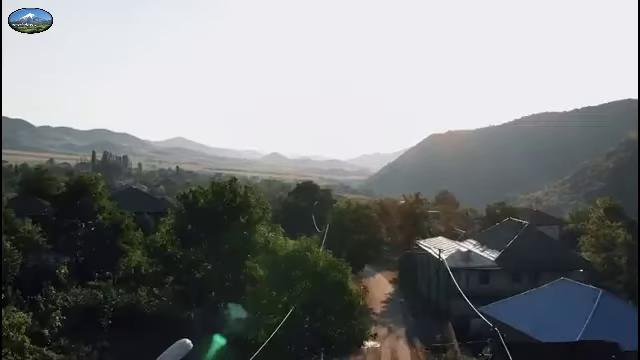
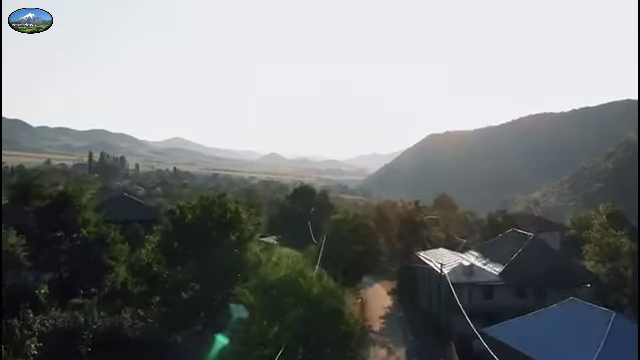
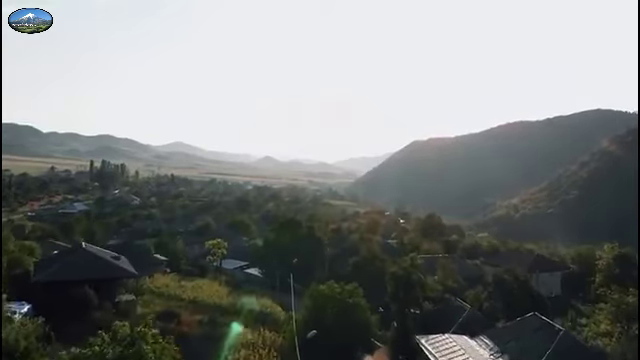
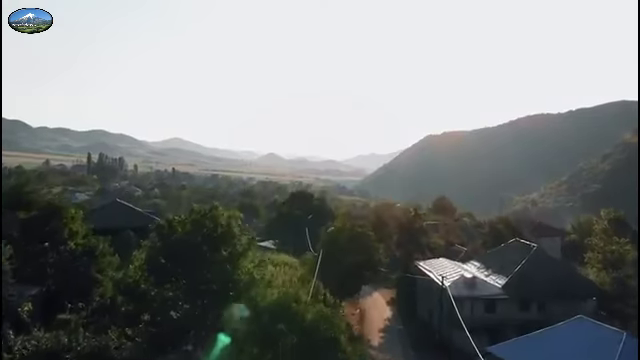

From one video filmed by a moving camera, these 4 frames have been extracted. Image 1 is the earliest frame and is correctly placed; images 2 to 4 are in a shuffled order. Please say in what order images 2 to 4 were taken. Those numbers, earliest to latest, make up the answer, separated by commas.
2, 4, 3
